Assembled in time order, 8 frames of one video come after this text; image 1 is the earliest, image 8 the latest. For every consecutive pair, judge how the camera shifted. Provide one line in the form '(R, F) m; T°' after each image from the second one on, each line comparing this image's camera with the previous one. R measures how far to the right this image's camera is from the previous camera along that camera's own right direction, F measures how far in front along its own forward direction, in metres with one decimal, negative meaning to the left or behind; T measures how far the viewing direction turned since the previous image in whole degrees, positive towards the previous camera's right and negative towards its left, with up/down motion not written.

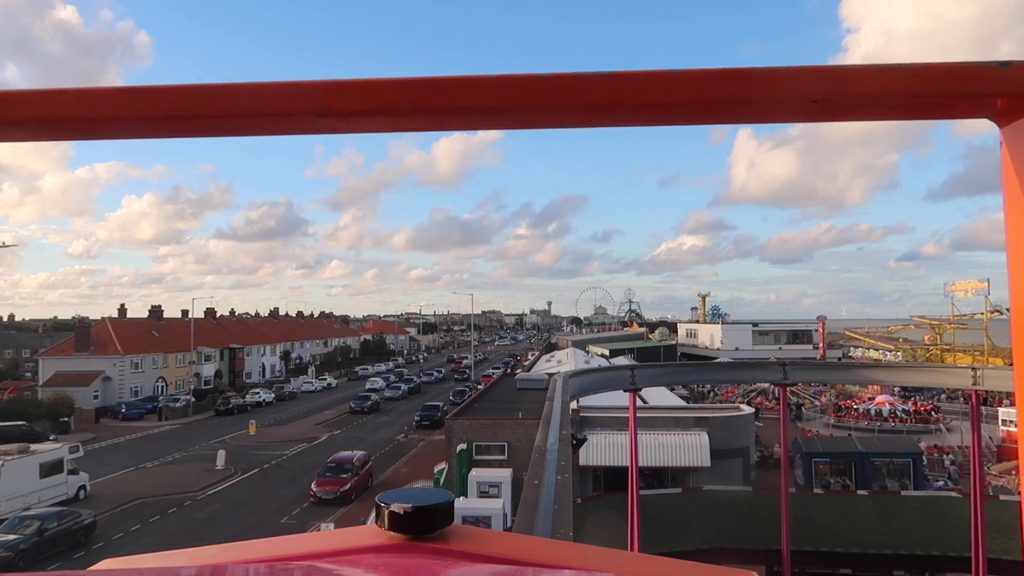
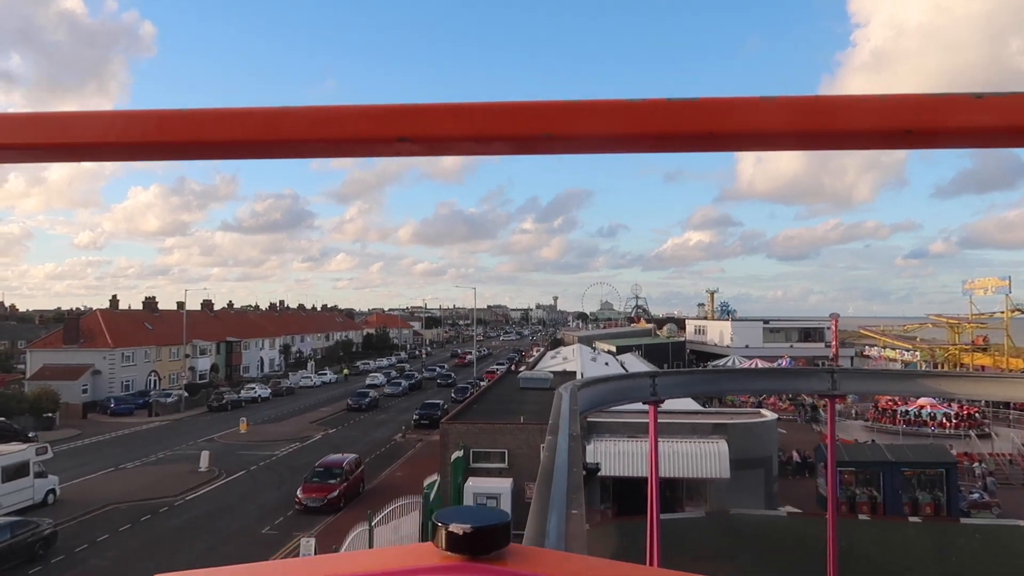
(+0.1, +1.0) m; -1°
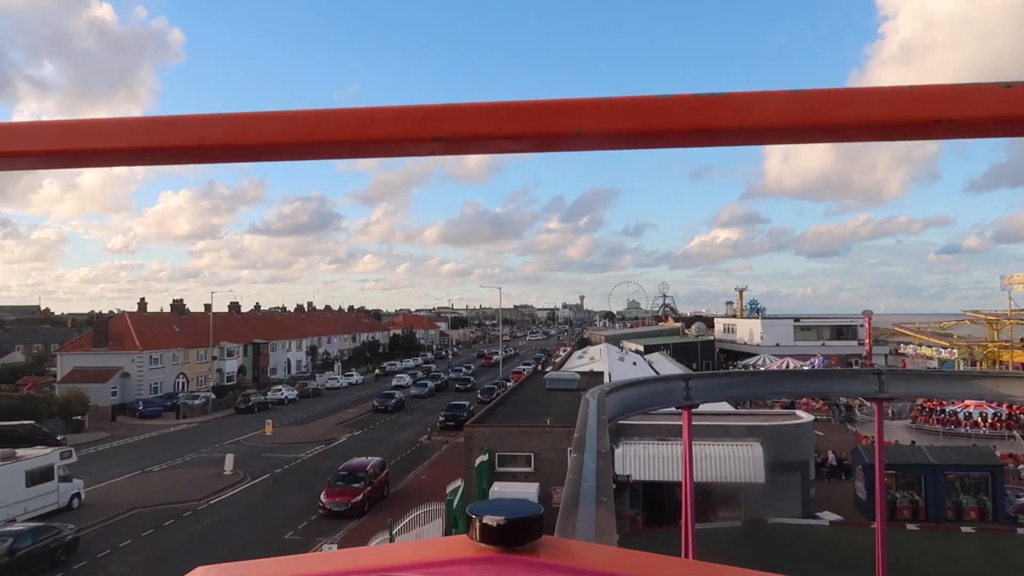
(0.0, +0.4) m; -2°
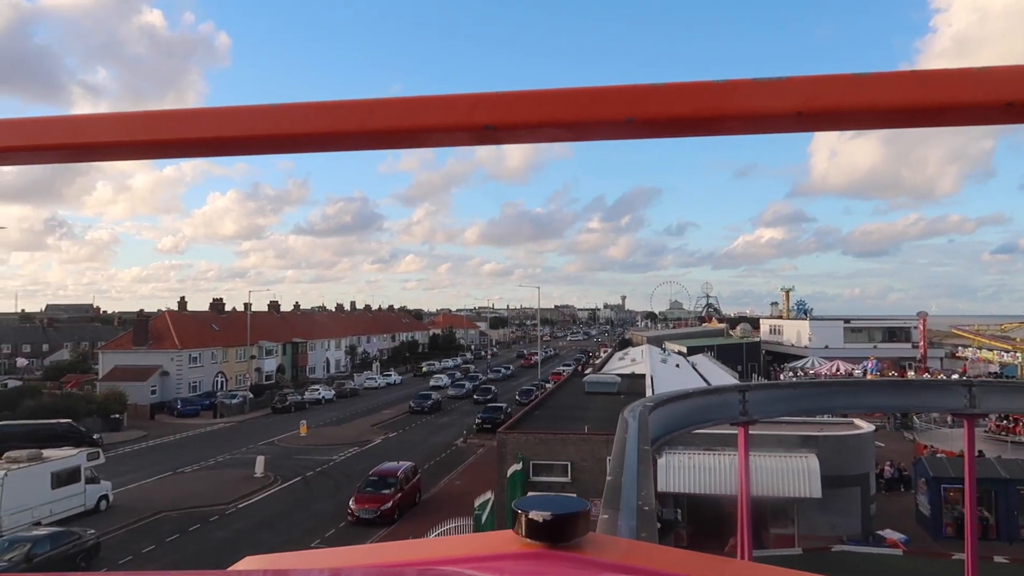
(+0.1, +0.7) m; -4°
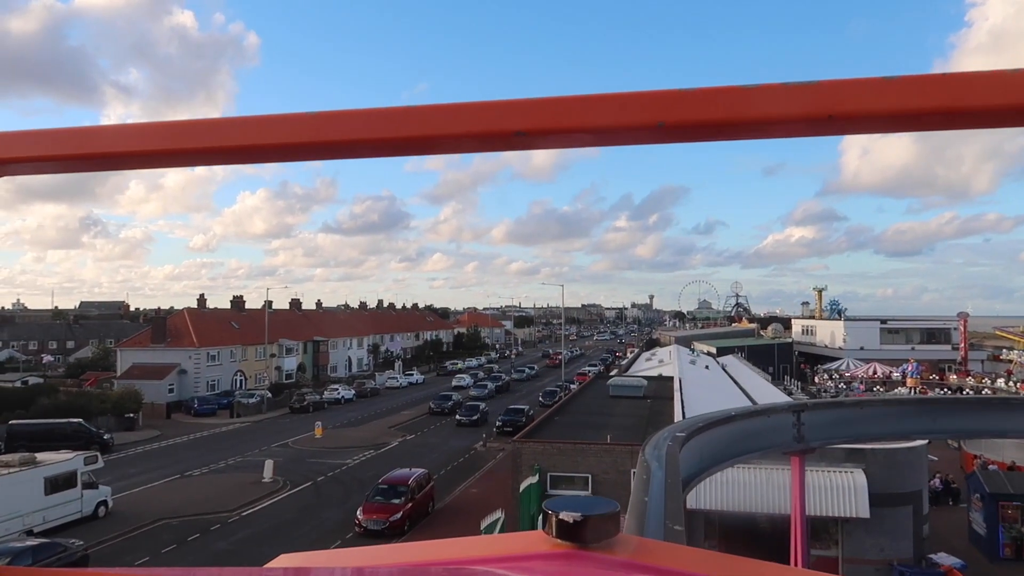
(+0.1, +0.8) m; -2°
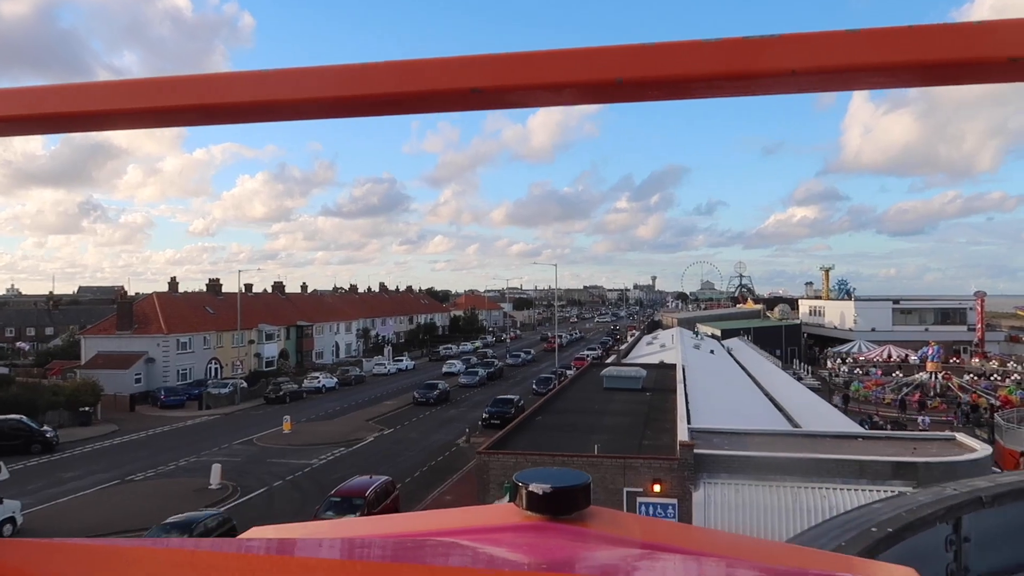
(+0.5, +1.7) m; 0°
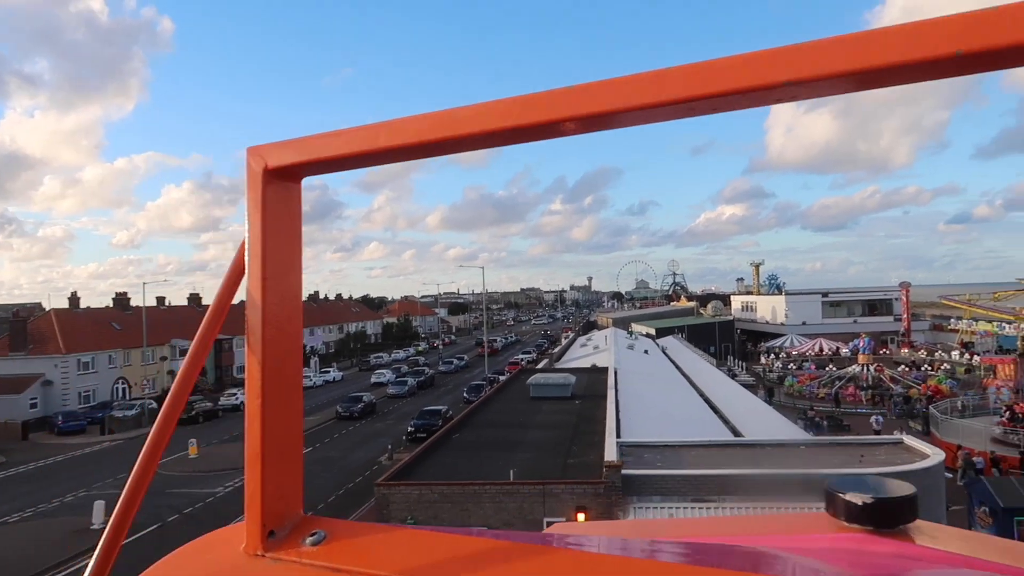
(+0.5, +0.8) m; +5°
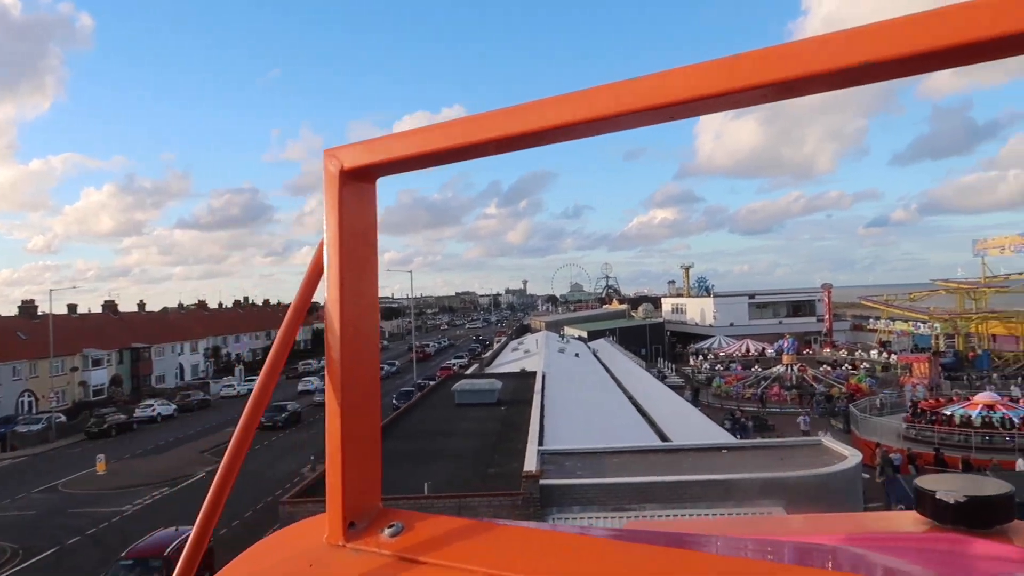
(+0.3, +0.2) m; +5°
